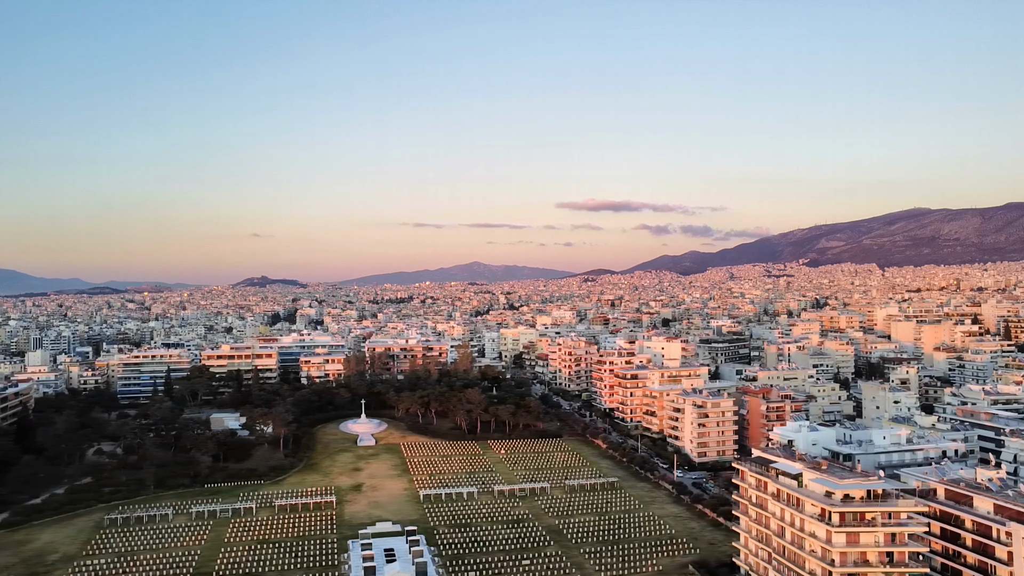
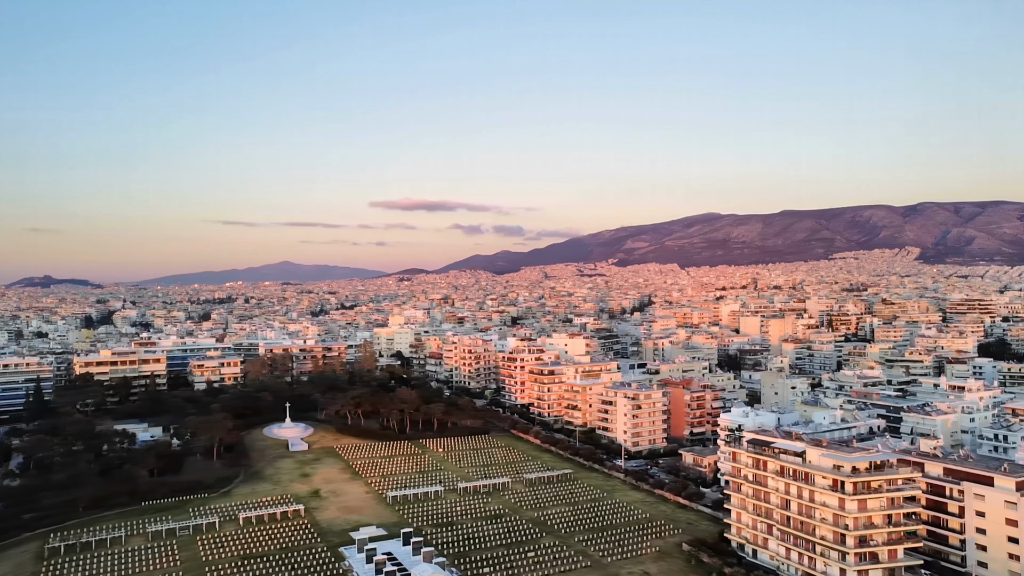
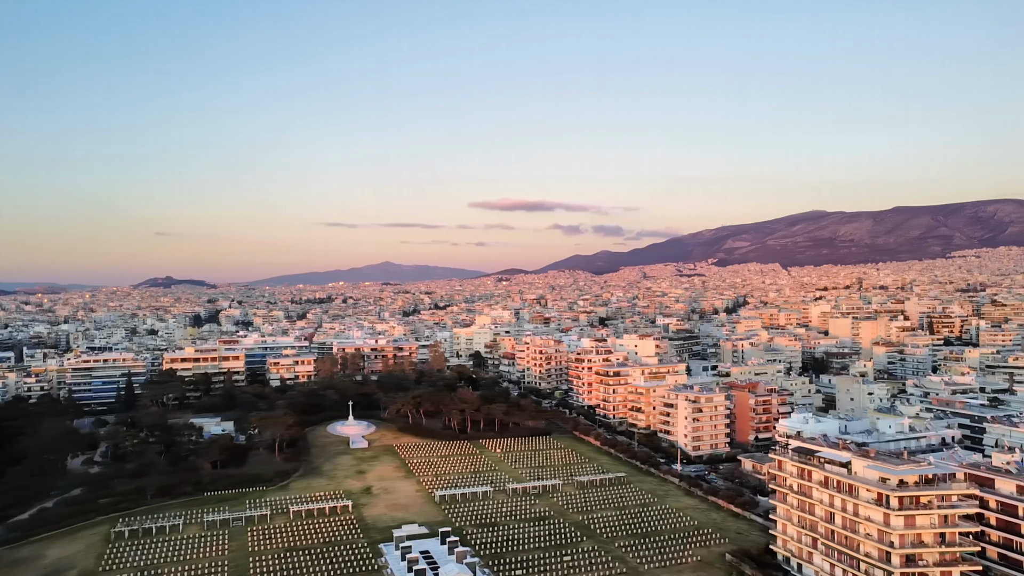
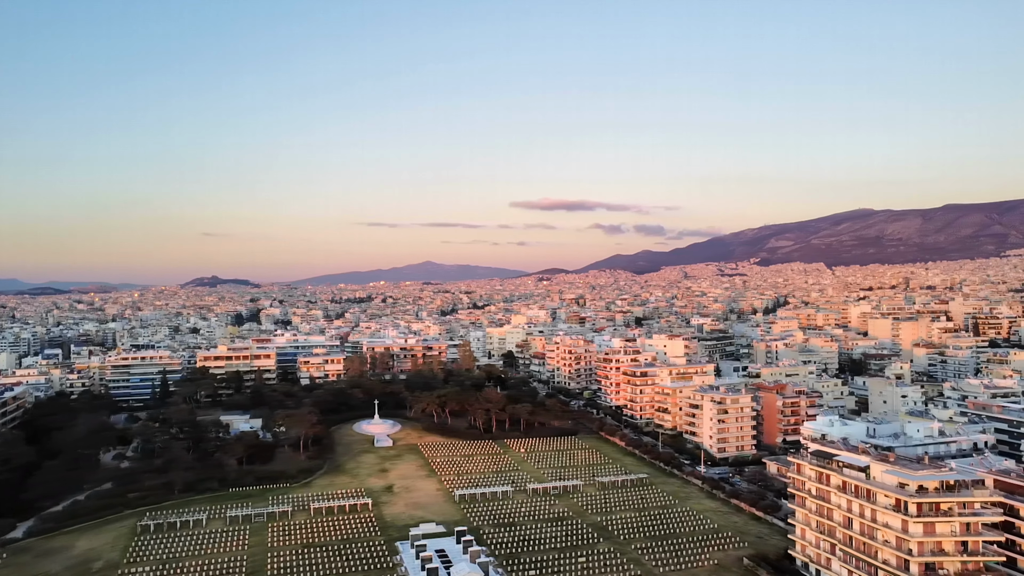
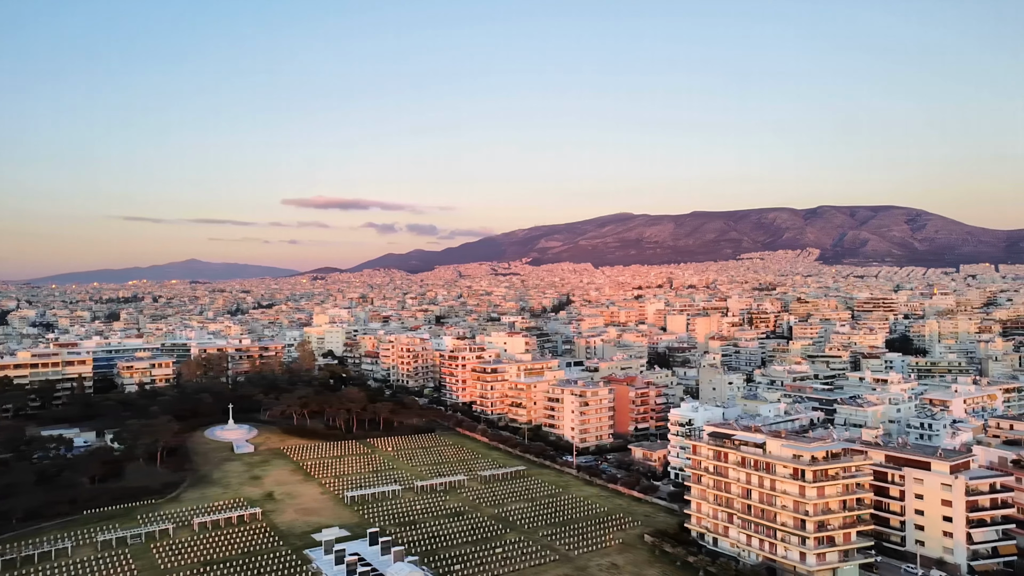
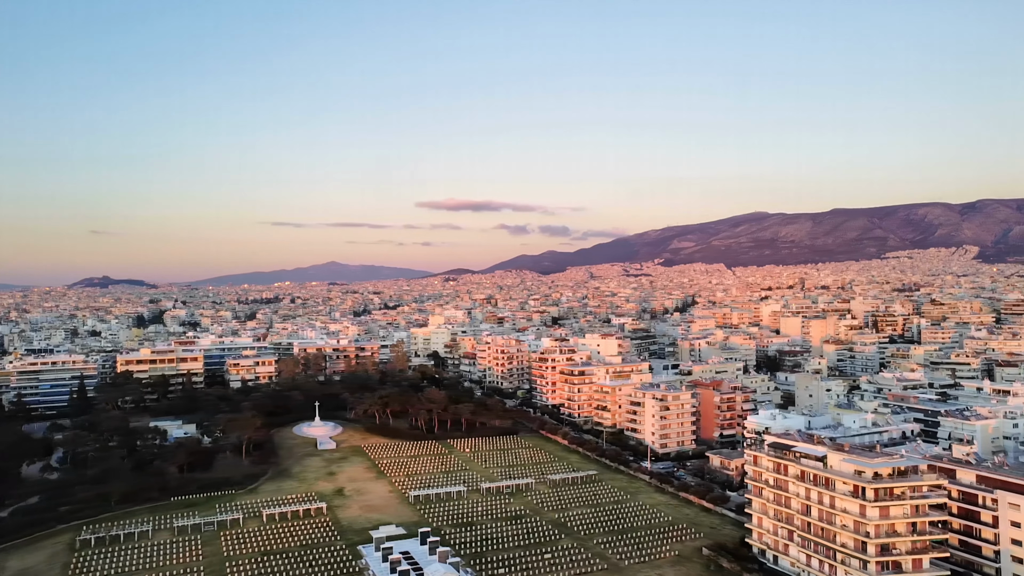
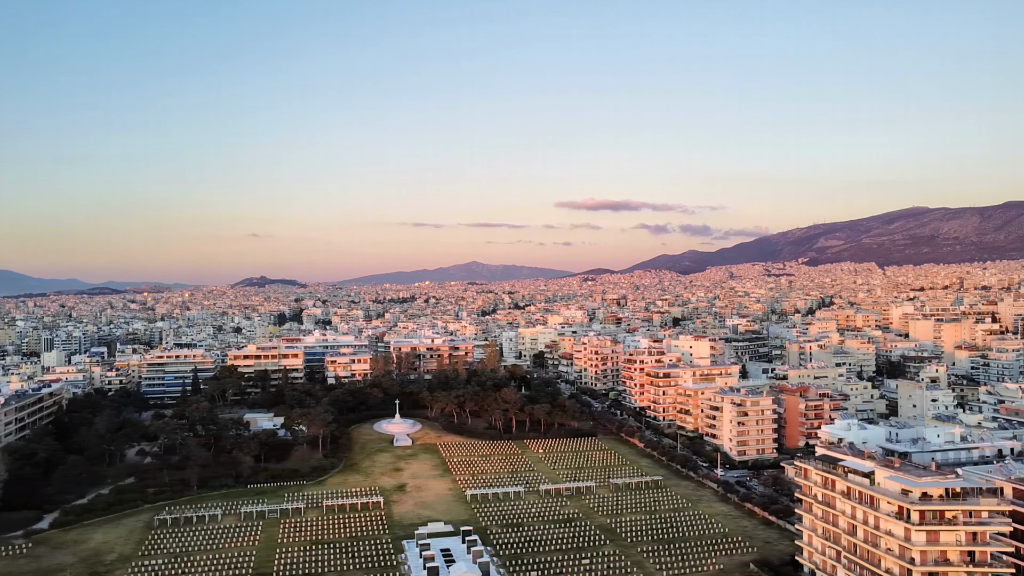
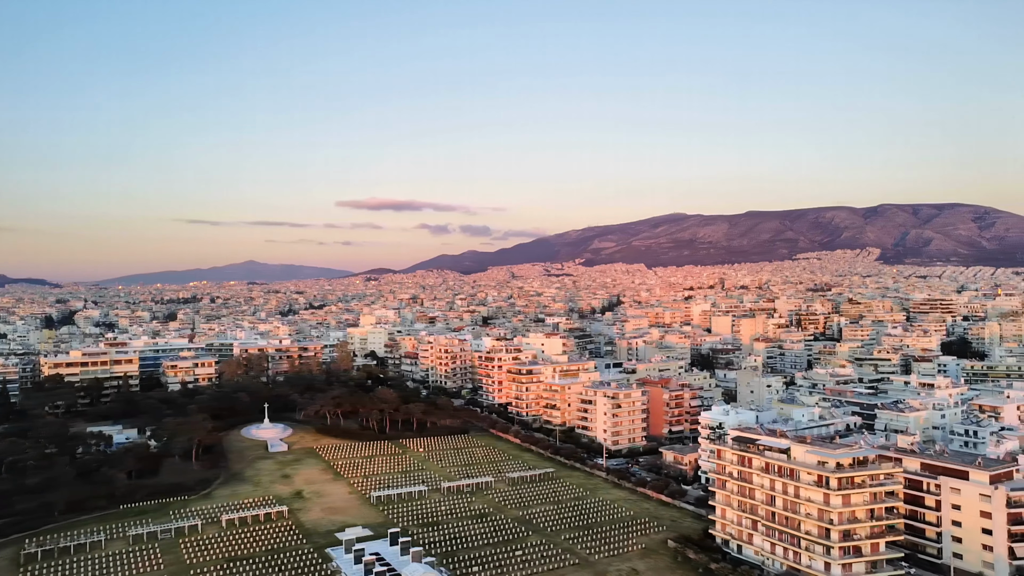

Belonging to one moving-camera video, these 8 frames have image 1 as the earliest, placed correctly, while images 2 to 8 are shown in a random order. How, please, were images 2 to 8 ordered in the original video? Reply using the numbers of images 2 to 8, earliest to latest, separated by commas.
7, 4, 3, 6, 2, 8, 5
